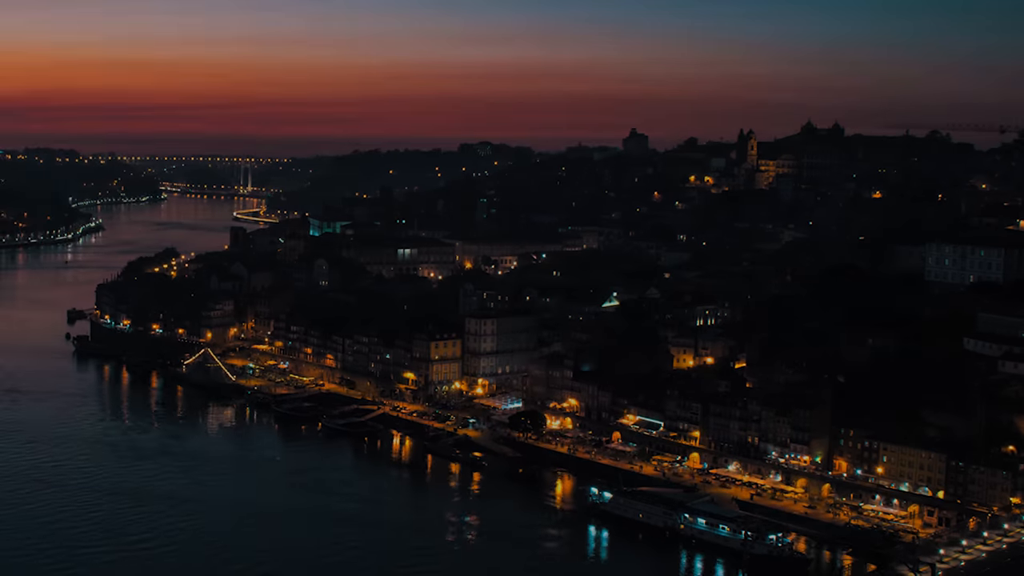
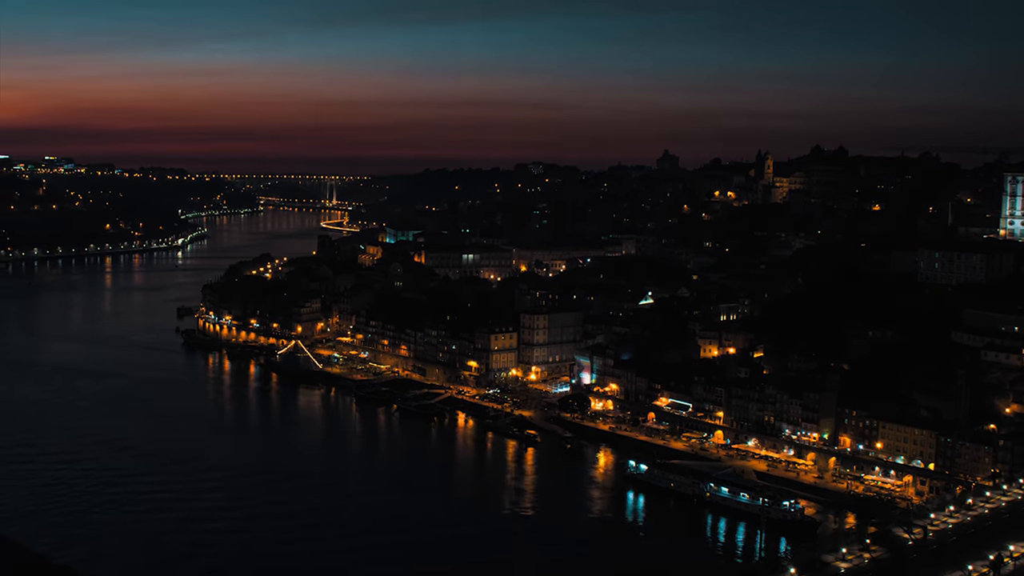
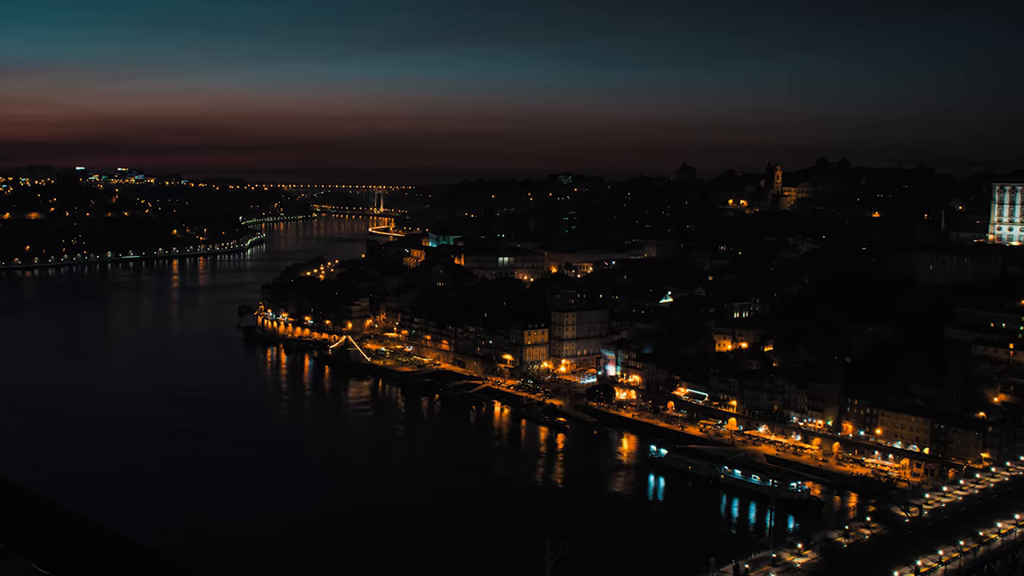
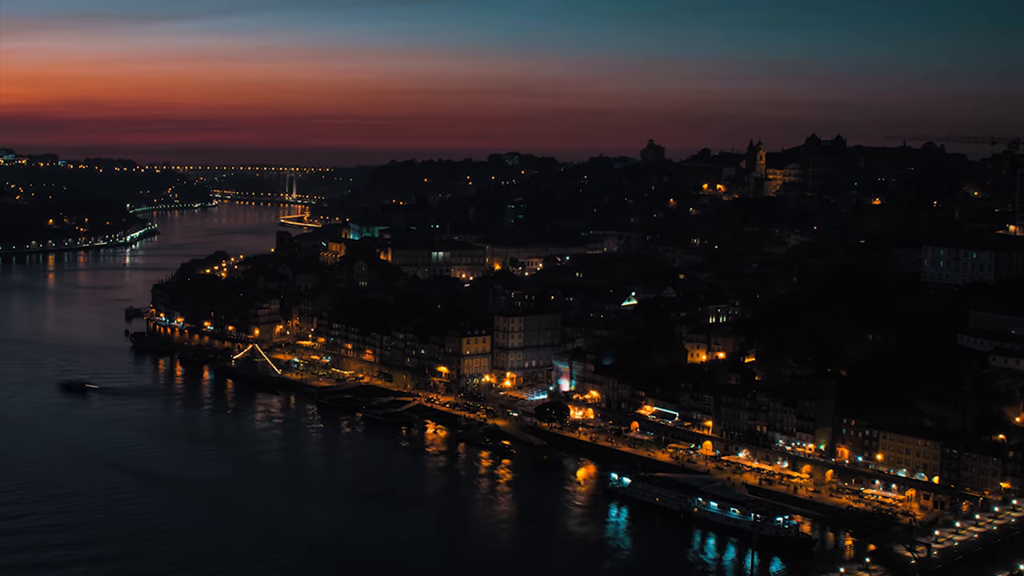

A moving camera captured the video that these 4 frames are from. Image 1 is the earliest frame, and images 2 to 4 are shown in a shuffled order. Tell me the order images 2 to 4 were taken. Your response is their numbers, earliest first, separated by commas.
4, 2, 3
